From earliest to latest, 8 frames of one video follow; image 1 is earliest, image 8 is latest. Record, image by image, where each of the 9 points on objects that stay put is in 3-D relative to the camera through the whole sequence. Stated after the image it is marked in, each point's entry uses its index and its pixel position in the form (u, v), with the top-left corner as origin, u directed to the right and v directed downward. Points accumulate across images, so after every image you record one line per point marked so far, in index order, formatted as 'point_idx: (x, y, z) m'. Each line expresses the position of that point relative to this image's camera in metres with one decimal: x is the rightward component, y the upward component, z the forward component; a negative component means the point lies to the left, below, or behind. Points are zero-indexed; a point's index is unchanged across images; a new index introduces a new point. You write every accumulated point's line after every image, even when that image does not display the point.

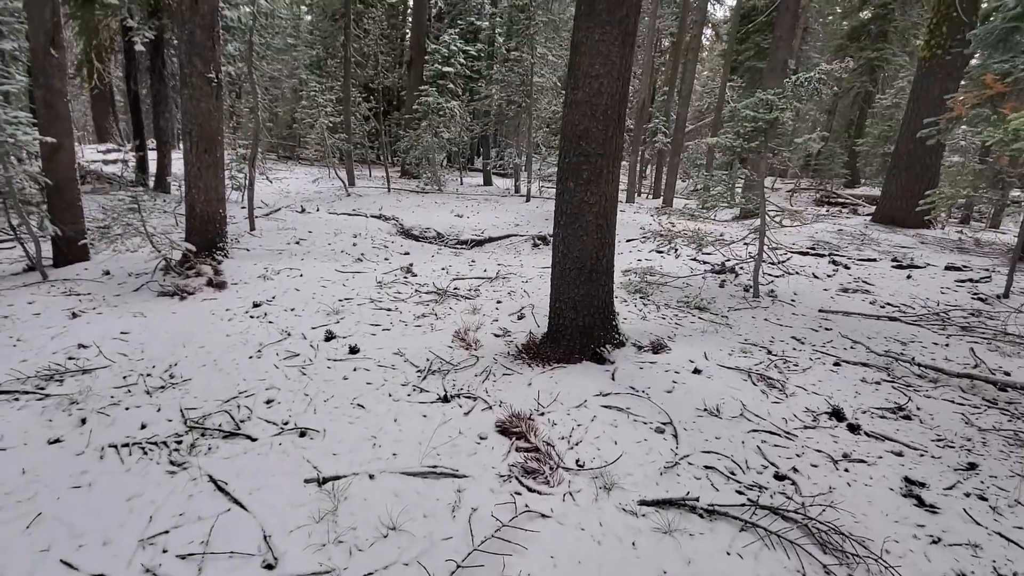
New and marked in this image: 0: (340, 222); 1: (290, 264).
0: (-3.8, +1.5, +11.4) m
1: (-2.9, +0.3, +6.7) m
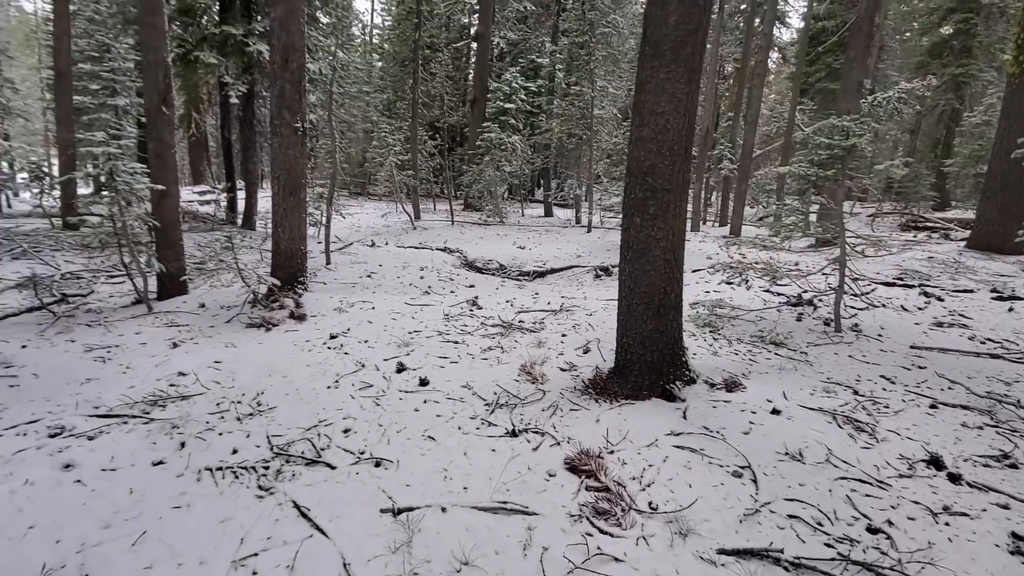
0: (-2.4, +0.8, +11.9) m
1: (-2.1, -0.1, +7.1) m
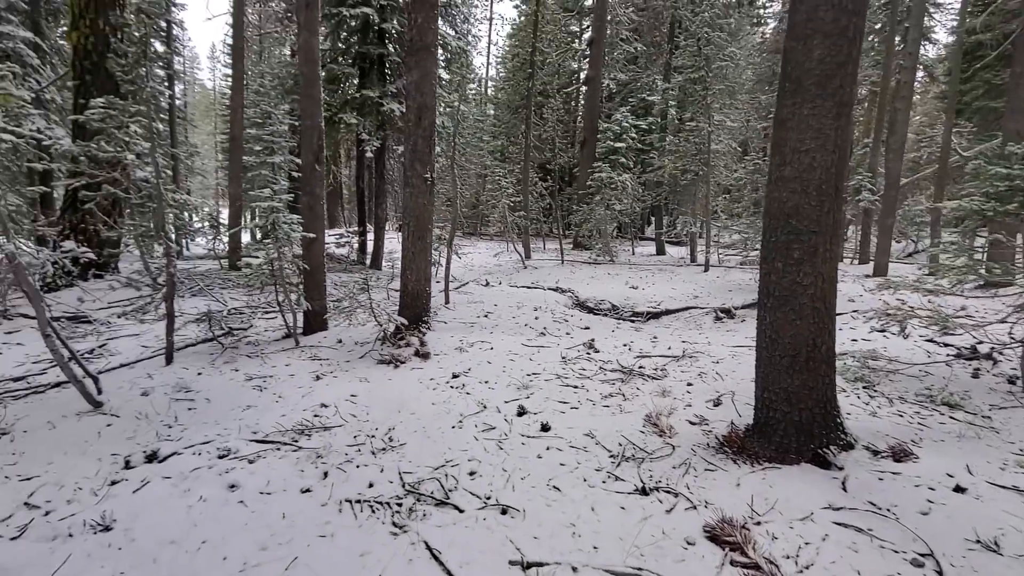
0: (+0.2, -0.2, +12.1) m
1: (-0.4, -0.7, +7.3) m
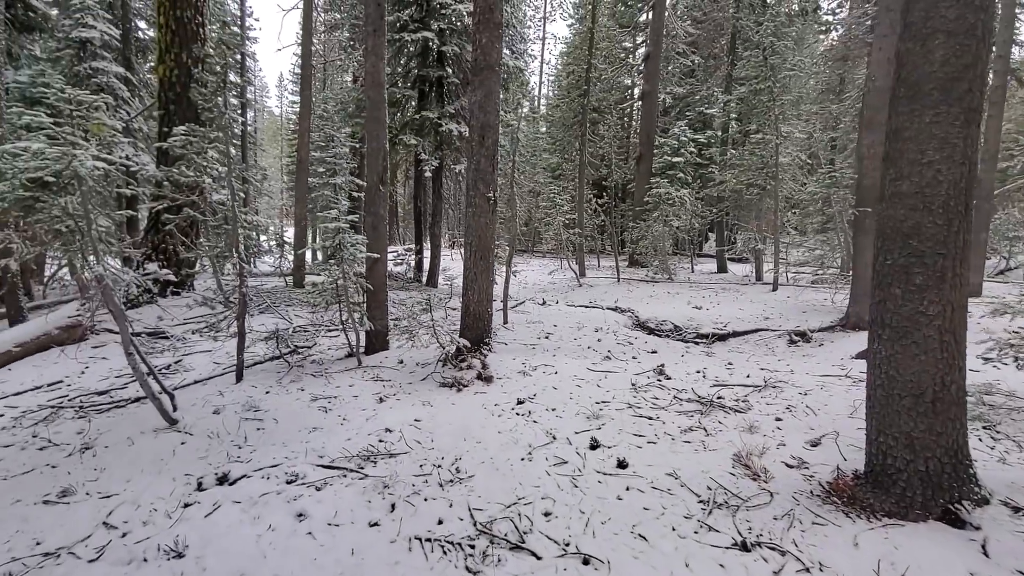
0: (+1.6, -0.6, +11.8) m
1: (+0.5, -1.0, +7.0) m
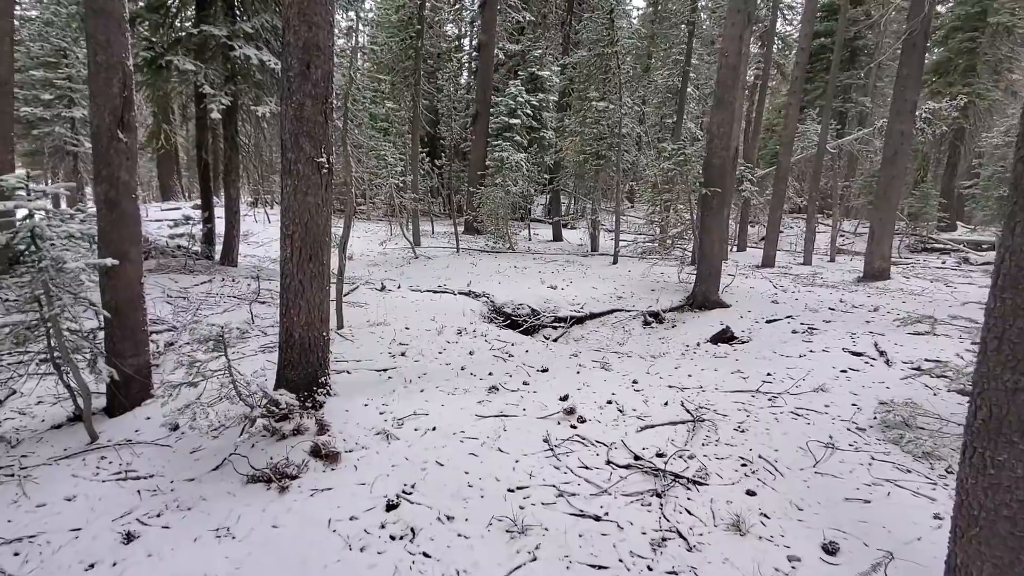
0: (-1.5, -0.3, +9.8) m
1: (-1.0, -1.1, +5.0) m
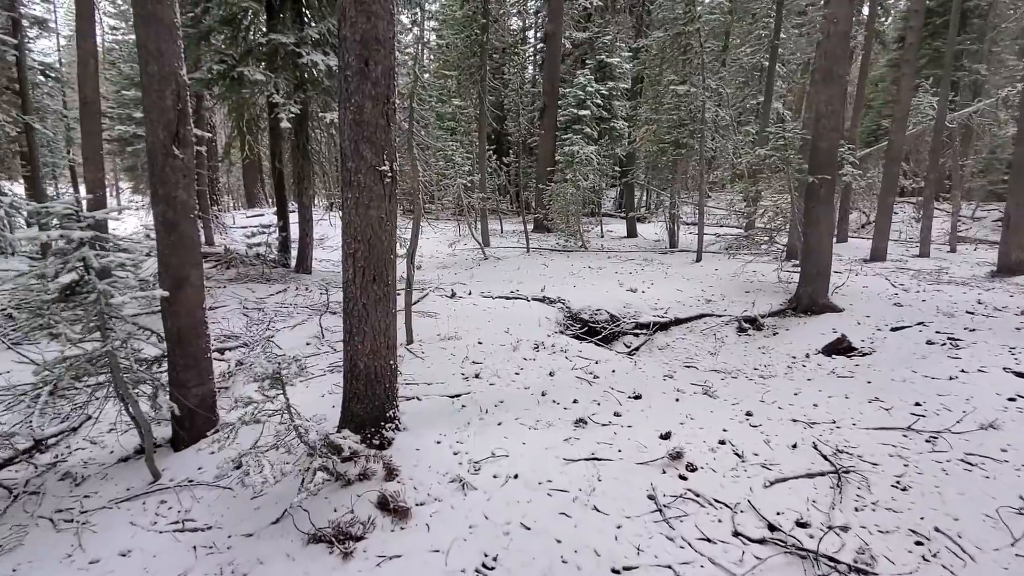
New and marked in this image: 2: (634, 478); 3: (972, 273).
0: (-0.1, -0.5, +9.2) m
1: (-0.2, -1.3, +4.4) m
2: (+0.9, -1.4, +3.8) m
3: (+12.2, +0.4, +13.5) m
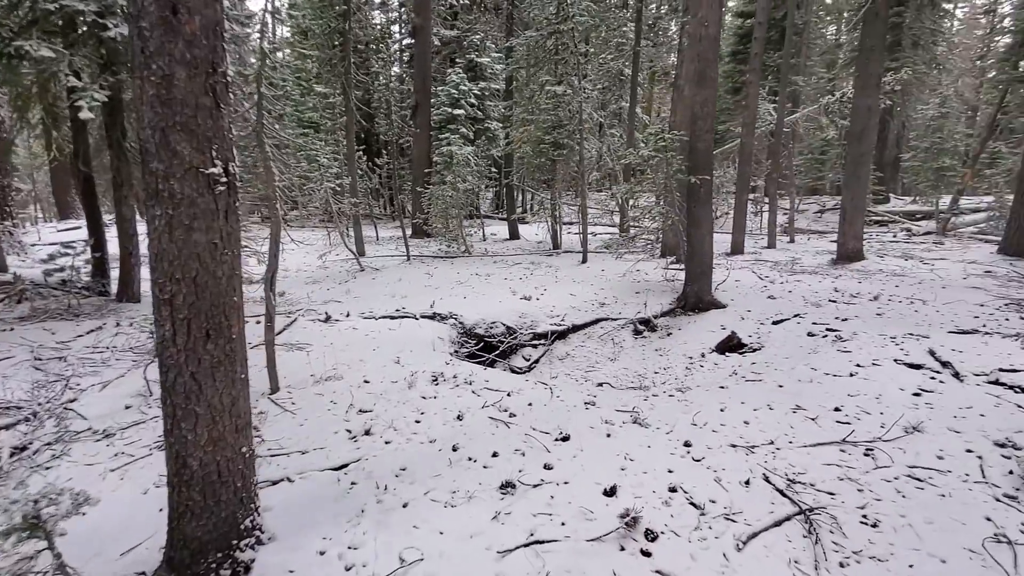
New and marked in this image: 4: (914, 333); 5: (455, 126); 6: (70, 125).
0: (-1.9, -0.8, +8.0) m
1: (-0.8, -1.6, +3.3) m
2: (+0.4, -1.6, +3.0) m
3: (+9.0, +0.8, +15.0) m
4: (+5.7, -0.6, +7.2) m
5: (-2.2, +6.3, +19.9) m
6: (-8.0, +2.9, +9.1) m
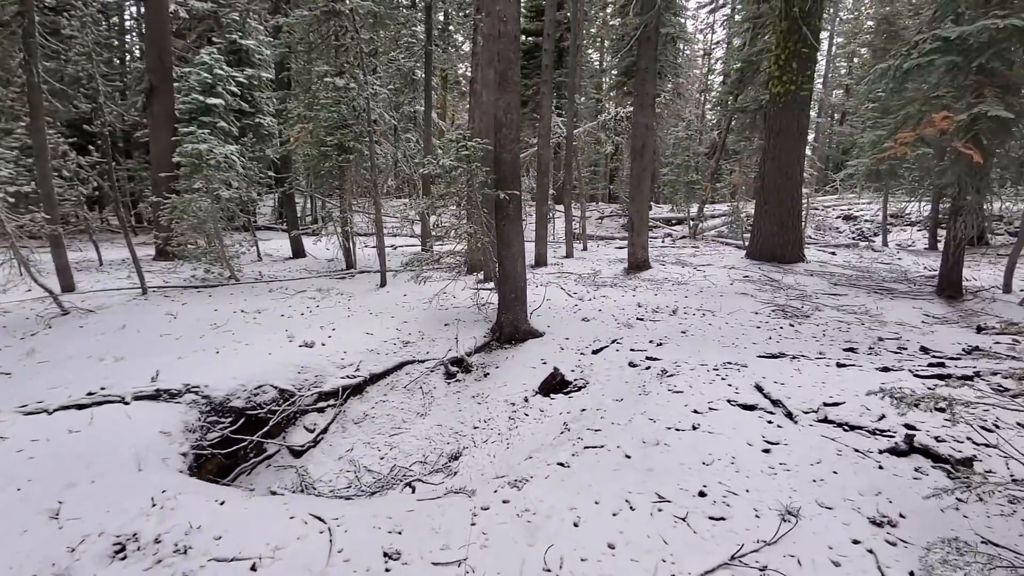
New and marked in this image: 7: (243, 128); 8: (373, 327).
0: (-4.3, -1.6, +4.9) m
1: (-1.5, -2.2, +1.0) m
2: (-0.3, -2.2, +1.1) m
3: (+3.1, +0.4, +15.5) m
4: (+3.0, -1.0, +7.0) m
5: (-9.4, +5.3, +15.8) m
6: (-10.6, +1.7, +3.7) m
7: (-9.2, +5.5, +17.6) m
8: (-2.7, -0.8, +9.8) m
